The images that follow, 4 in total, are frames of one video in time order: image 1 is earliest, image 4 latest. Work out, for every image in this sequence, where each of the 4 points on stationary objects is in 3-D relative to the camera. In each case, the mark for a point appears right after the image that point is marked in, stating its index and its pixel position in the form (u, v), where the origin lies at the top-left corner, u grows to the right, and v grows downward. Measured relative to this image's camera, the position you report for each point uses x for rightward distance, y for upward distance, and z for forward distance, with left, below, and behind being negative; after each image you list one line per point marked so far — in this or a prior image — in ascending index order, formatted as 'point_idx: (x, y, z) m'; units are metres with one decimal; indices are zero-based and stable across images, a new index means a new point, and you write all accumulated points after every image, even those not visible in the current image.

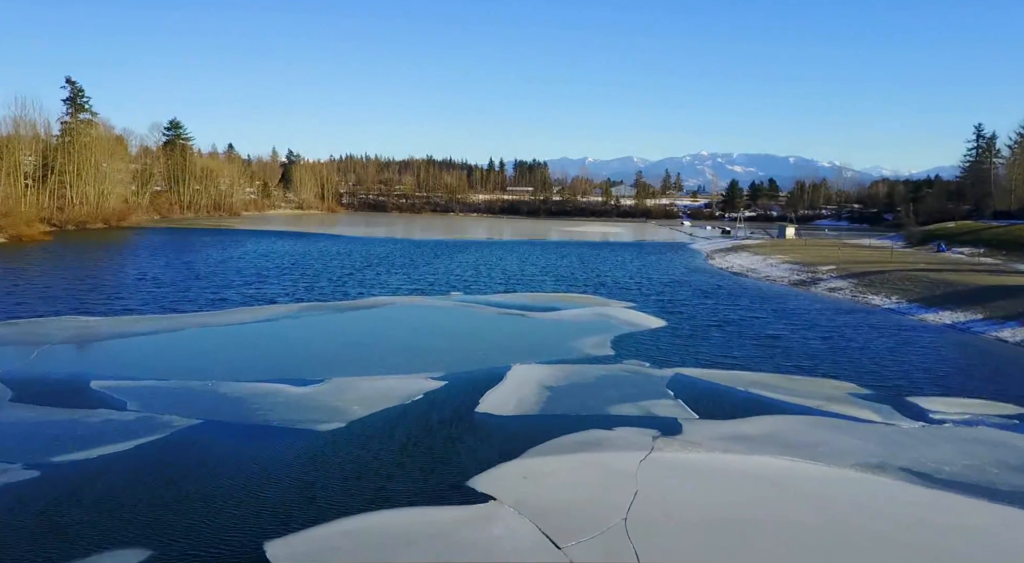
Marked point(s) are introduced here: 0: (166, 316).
0: (-9.8, -1.0, +19.5) m
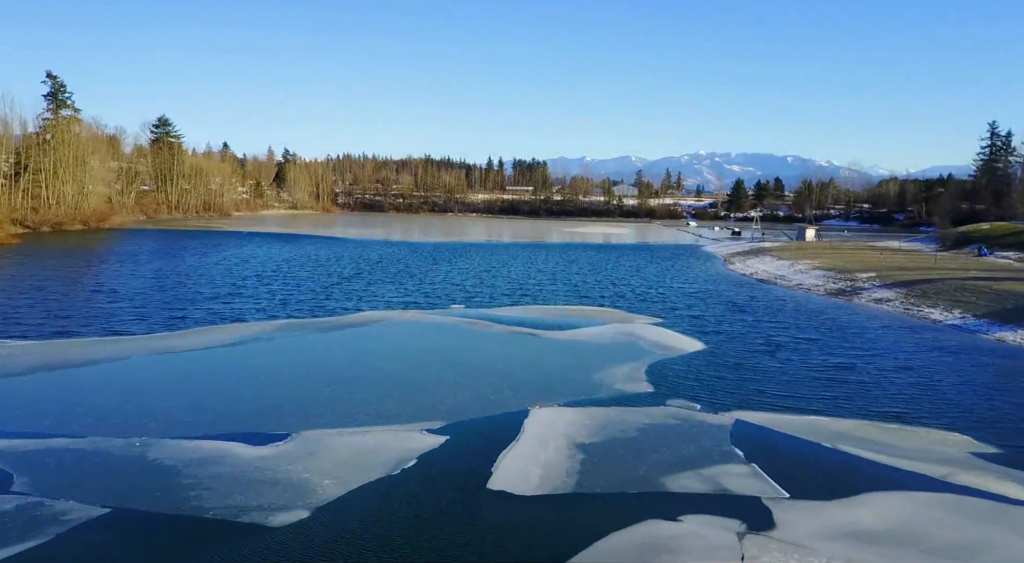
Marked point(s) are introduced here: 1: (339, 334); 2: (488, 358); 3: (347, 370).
0: (-9.5, -1.4, +16.3) m
1: (-4.6, -1.4, +18.6) m
2: (-0.6, -1.8, +16.1) m
3: (-3.6, -1.9, +15.0) m
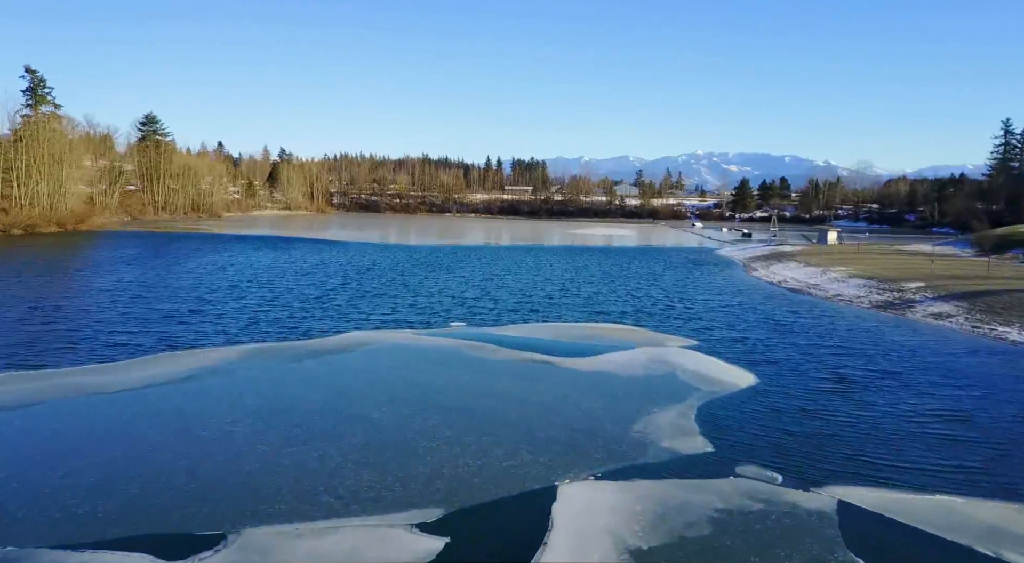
0: (-9.2, -1.8, +13.1) m
1: (-4.3, -1.8, +15.4) m
2: (-0.3, -2.2, +12.9) m
3: (-3.3, -2.4, +11.8) m
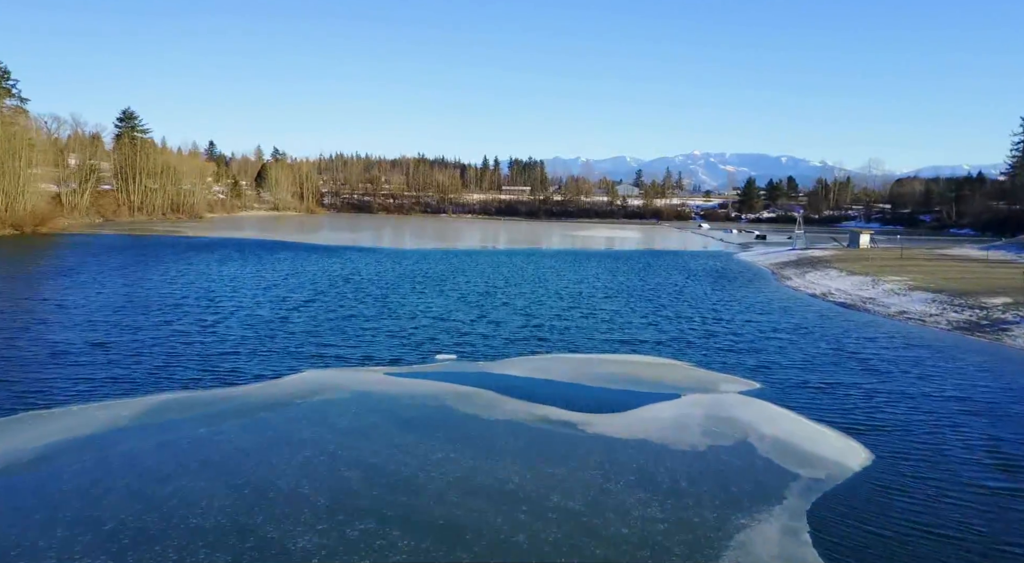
0: (-9.1, -2.3, +8.4) m
1: (-4.2, -2.3, +10.8) m
2: (-0.2, -2.7, +8.3) m
3: (-3.2, -2.9, +7.2) m
